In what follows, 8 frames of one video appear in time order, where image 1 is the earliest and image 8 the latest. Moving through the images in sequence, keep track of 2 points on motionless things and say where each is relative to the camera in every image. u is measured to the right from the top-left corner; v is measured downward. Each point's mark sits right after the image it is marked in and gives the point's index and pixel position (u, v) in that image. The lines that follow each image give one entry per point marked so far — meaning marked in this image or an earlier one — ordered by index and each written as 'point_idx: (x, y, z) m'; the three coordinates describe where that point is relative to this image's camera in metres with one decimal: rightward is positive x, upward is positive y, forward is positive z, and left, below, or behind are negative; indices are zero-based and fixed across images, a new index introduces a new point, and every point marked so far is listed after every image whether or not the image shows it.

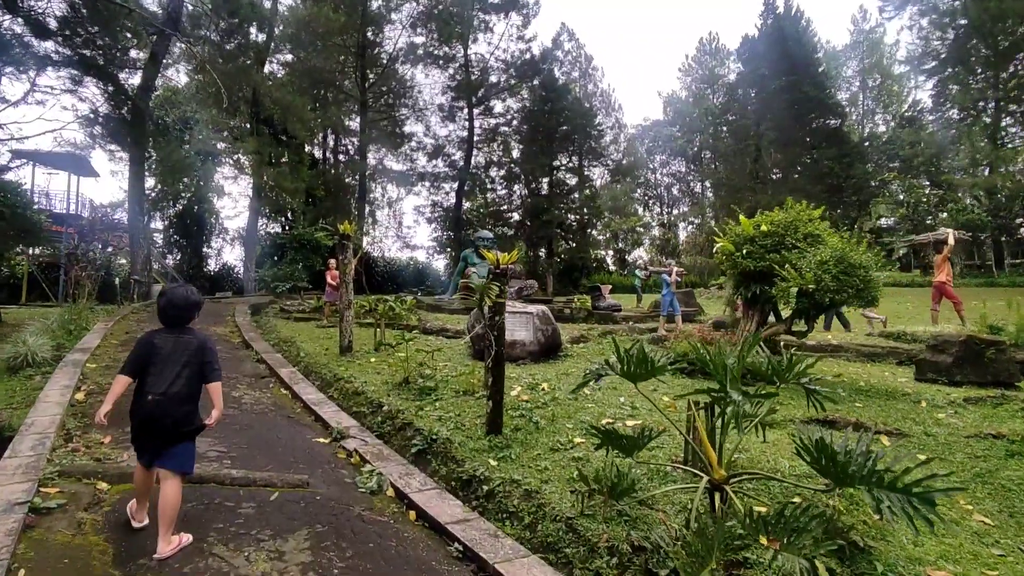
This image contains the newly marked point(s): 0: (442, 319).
0: (-1.1, -0.5, +9.3) m
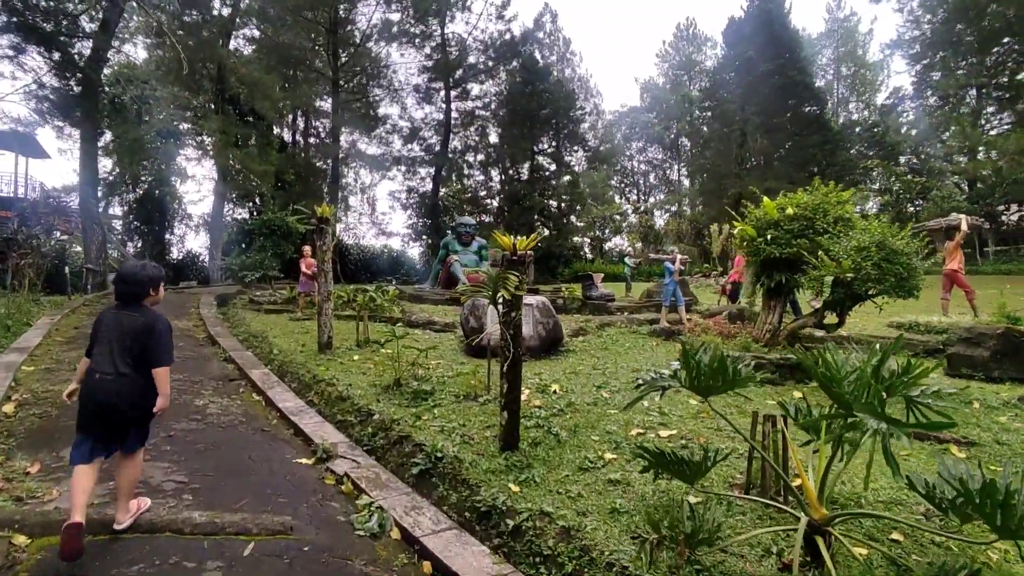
0: (-1.2, -0.3, +8.6) m
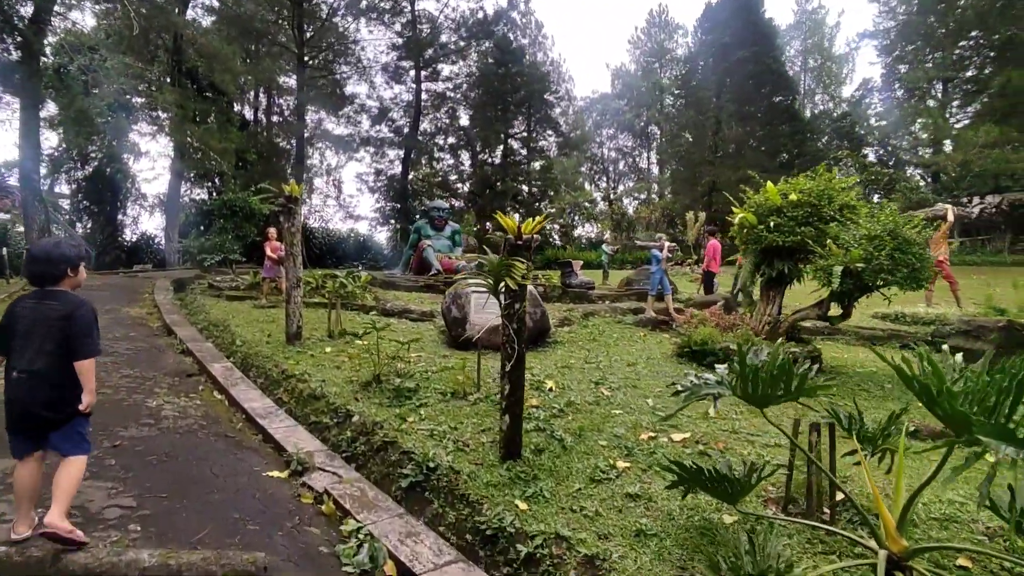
0: (-1.5, -0.1, +8.2) m
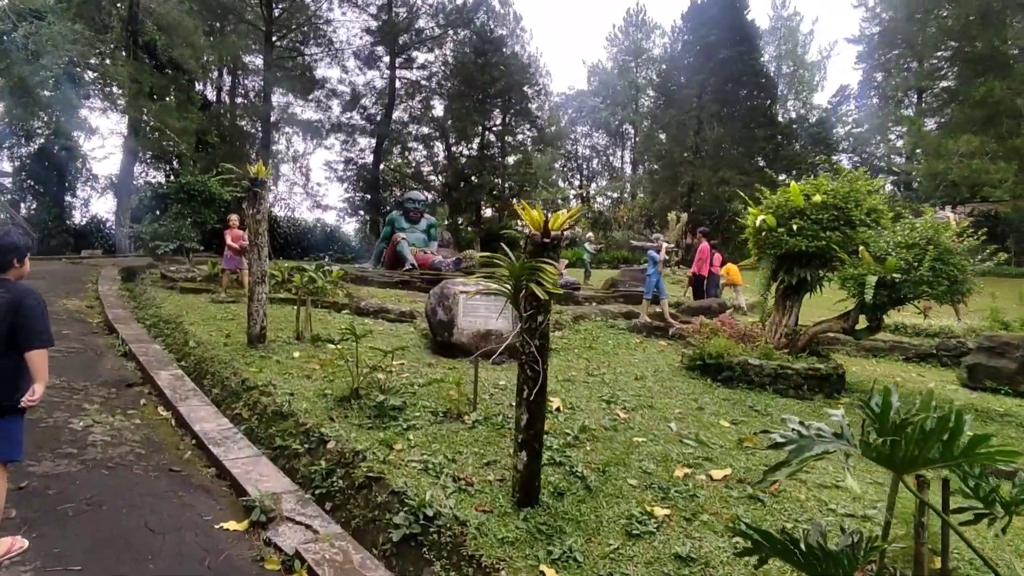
0: (-1.6, -0.1, +7.5) m
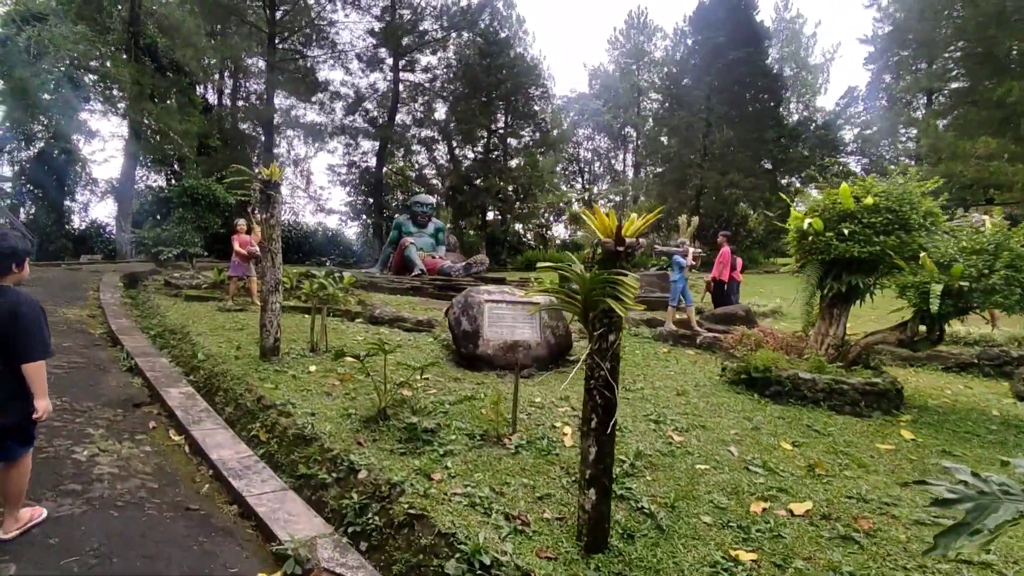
0: (-1.4, -0.2, +7.2) m
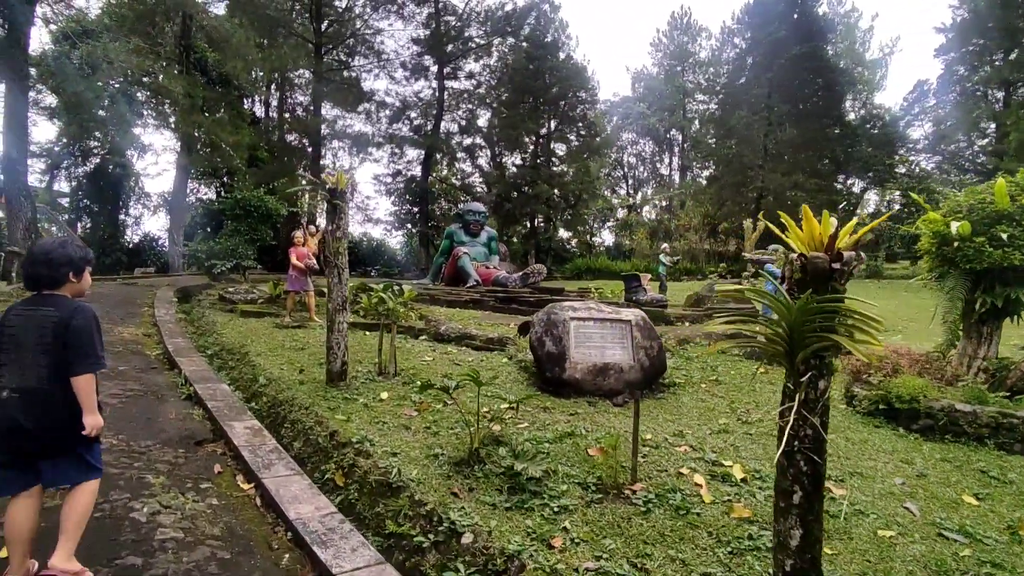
0: (-0.6, -0.3, +6.7) m
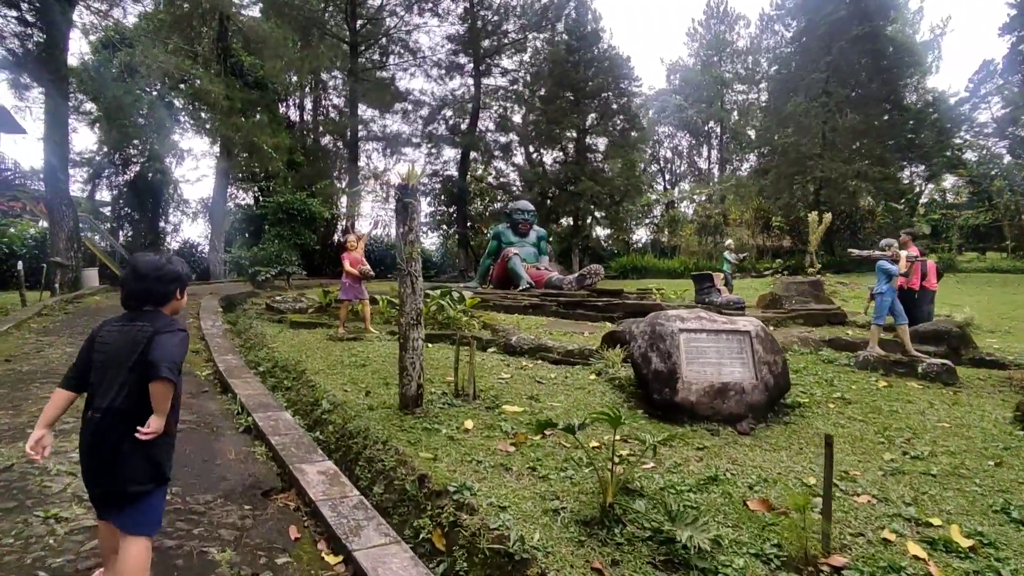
0: (+0.2, -0.4, +6.1) m
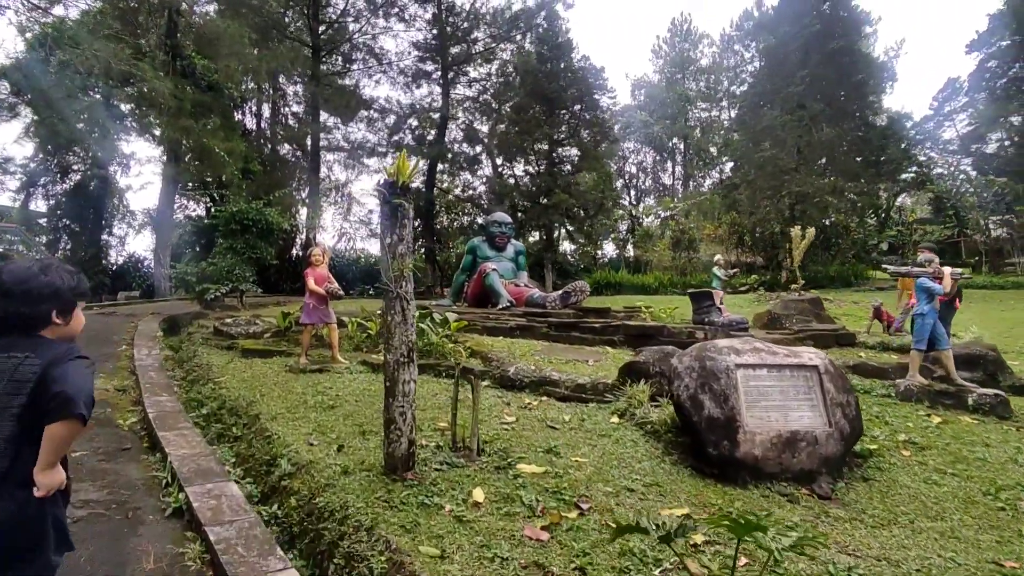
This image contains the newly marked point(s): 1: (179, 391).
0: (+0.1, -0.6, +5.3) m
1: (-2.6, -0.8, +4.7) m
